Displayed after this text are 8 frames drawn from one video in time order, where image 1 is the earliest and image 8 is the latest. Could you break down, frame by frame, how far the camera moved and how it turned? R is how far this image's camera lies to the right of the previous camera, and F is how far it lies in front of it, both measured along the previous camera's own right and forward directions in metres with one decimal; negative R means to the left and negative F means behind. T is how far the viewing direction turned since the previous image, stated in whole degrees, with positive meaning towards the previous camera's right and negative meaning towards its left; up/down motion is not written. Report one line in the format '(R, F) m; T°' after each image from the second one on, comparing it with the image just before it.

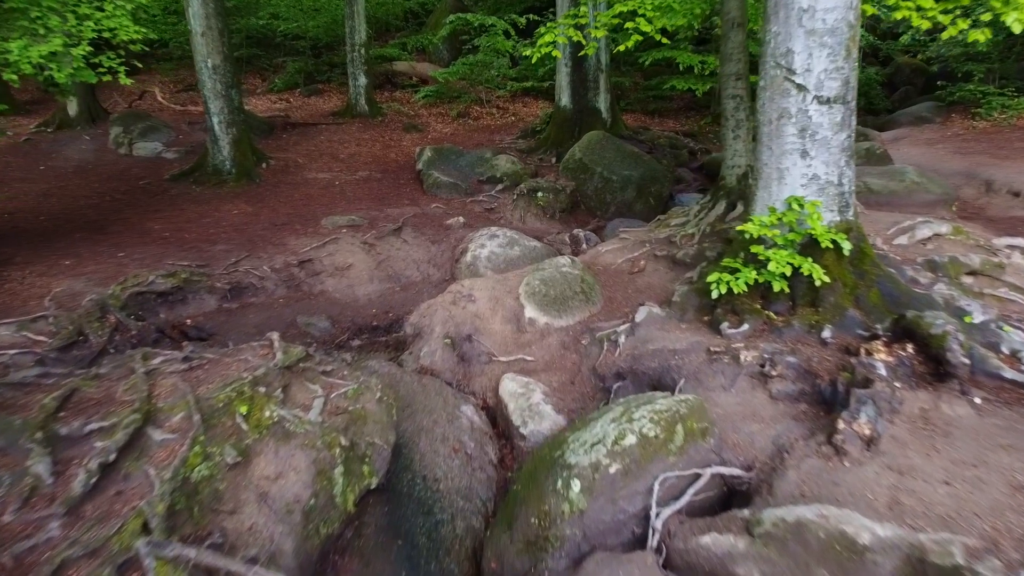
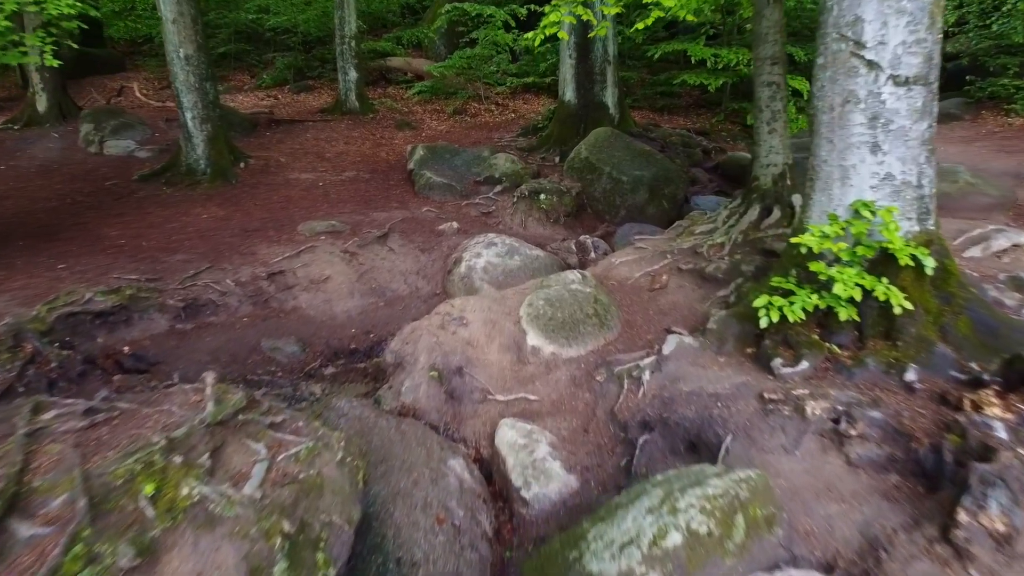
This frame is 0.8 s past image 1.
(0.0, +1.1) m; 0°
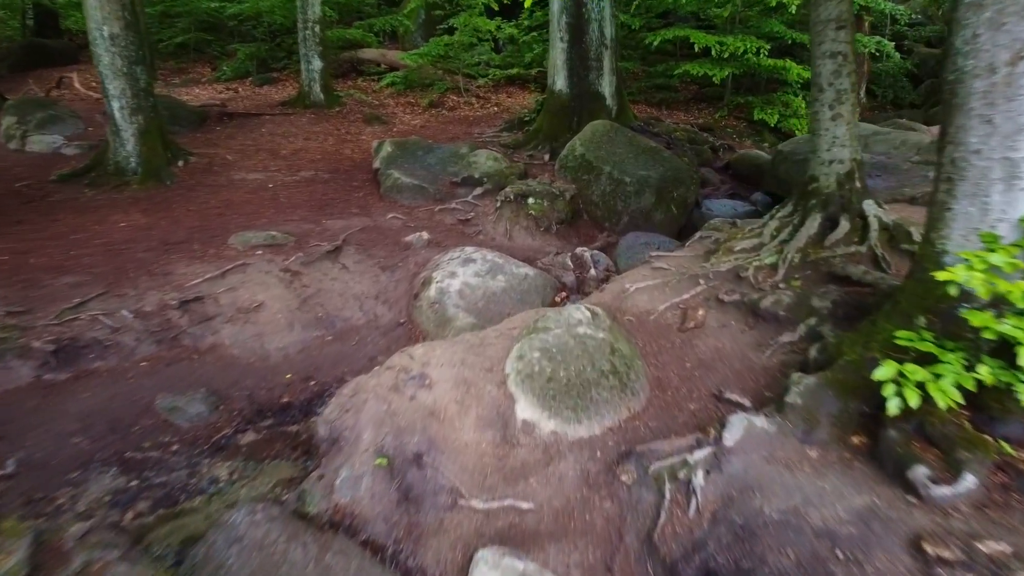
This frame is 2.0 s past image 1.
(0.0, +1.6) m; +1°
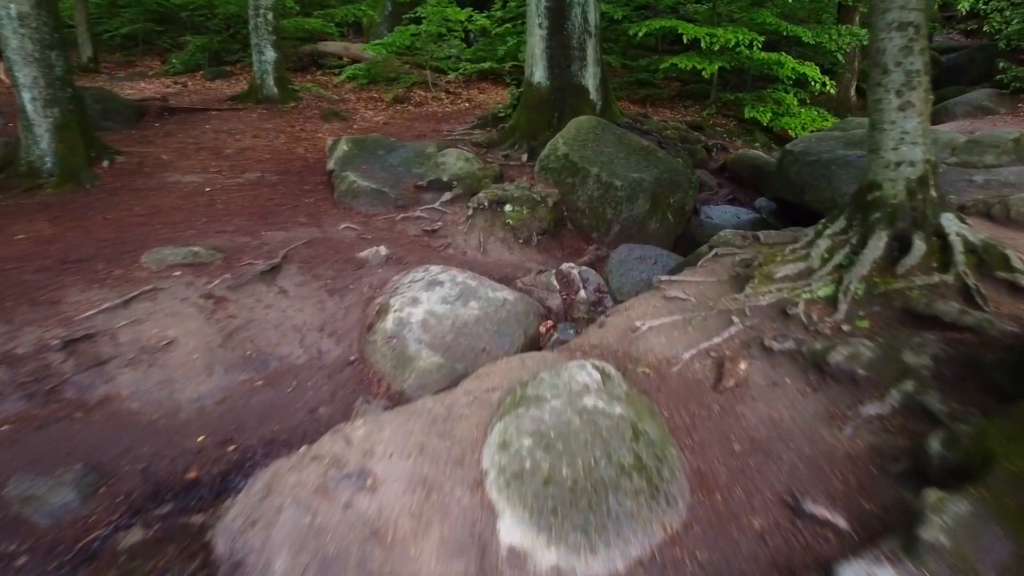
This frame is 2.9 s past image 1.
(0.0, +1.2) m; +2°
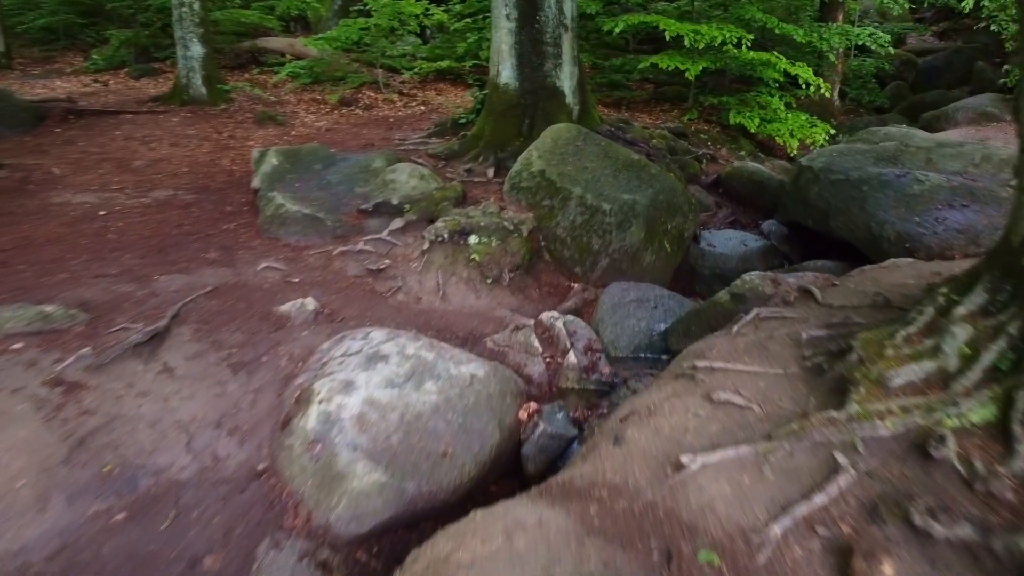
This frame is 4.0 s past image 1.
(-0.1, +1.5) m; +3°
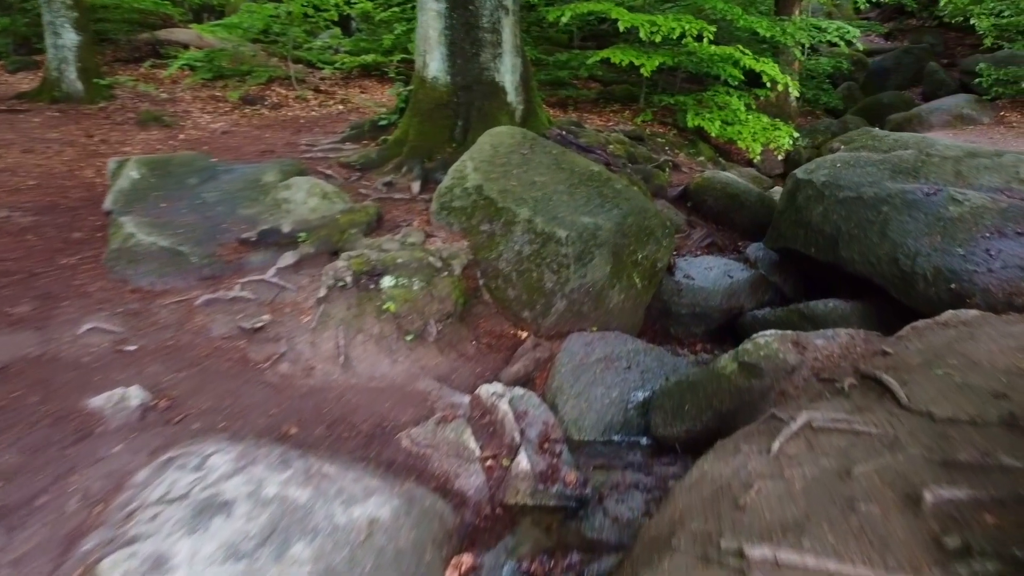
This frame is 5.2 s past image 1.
(+0.1, +1.5) m; +4°
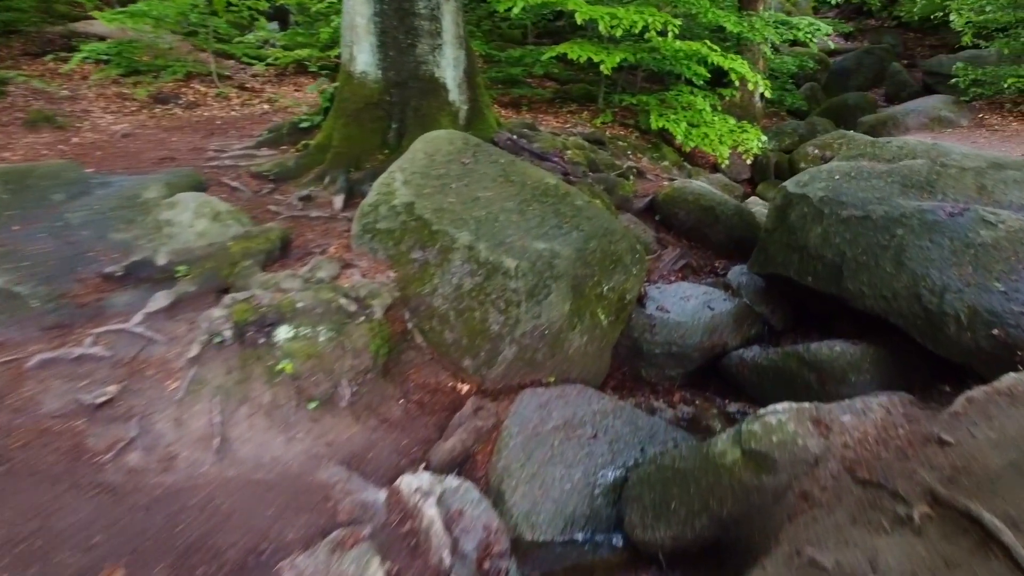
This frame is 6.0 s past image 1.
(+0.1, +1.0) m; +3°
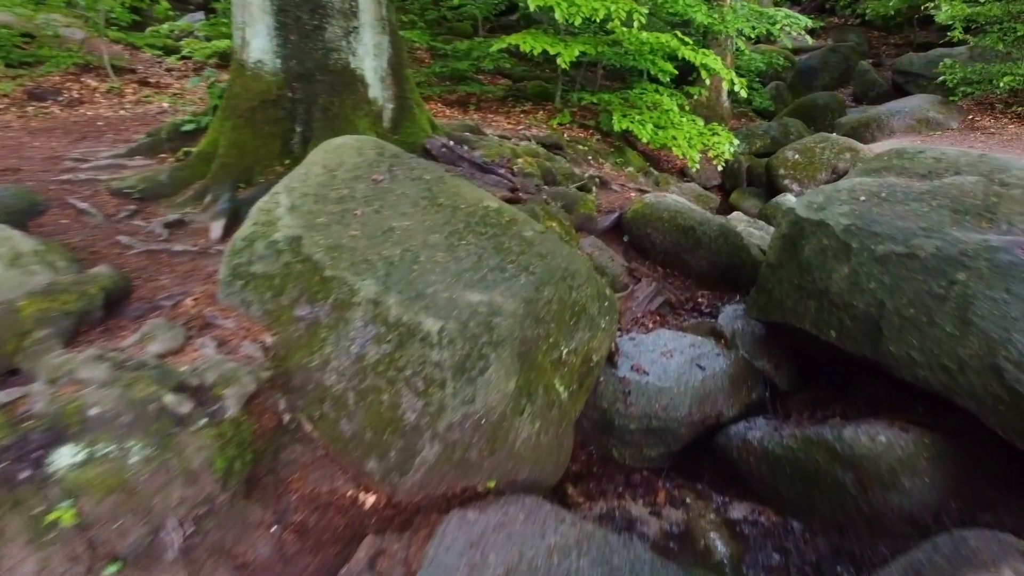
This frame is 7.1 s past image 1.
(+0.1, +1.2) m; +3°
